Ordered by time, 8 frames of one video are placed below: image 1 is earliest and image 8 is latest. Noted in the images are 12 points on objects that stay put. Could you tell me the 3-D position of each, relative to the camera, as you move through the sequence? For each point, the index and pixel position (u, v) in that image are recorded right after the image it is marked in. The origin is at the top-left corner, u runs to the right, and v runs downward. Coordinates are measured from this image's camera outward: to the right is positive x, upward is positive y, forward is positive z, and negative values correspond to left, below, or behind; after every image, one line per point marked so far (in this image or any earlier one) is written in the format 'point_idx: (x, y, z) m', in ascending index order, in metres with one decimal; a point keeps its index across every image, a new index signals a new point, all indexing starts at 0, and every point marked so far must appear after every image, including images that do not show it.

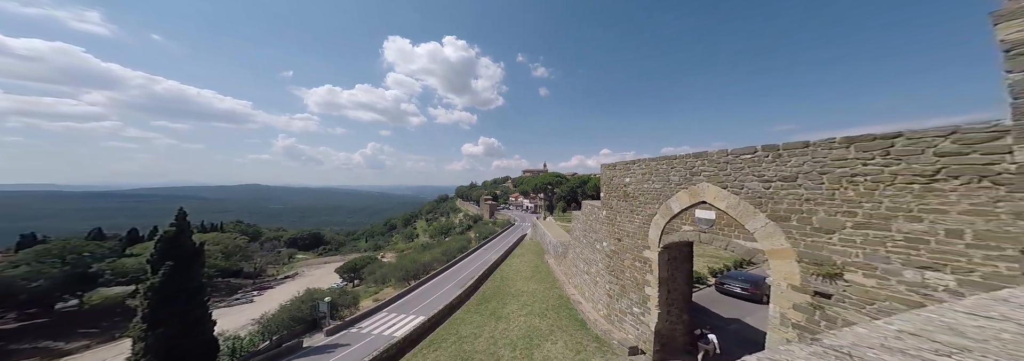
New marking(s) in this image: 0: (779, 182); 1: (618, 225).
0: (+3.4, 0.0, +3.2) m
1: (+3.6, -1.5, +8.5) m
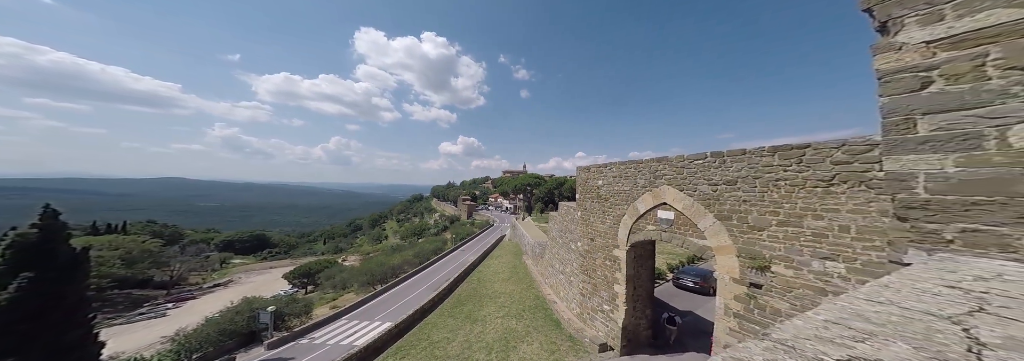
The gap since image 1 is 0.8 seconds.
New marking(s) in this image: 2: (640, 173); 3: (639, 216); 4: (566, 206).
0: (+3.0, -0.1, +3.5) m
1: (+2.8, -1.6, +8.8) m
2: (+3.2, +0.2, +6.4) m
3: (+3.3, -0.9, +6.4) m
4: (+3.0, -1.4, +14.0) m
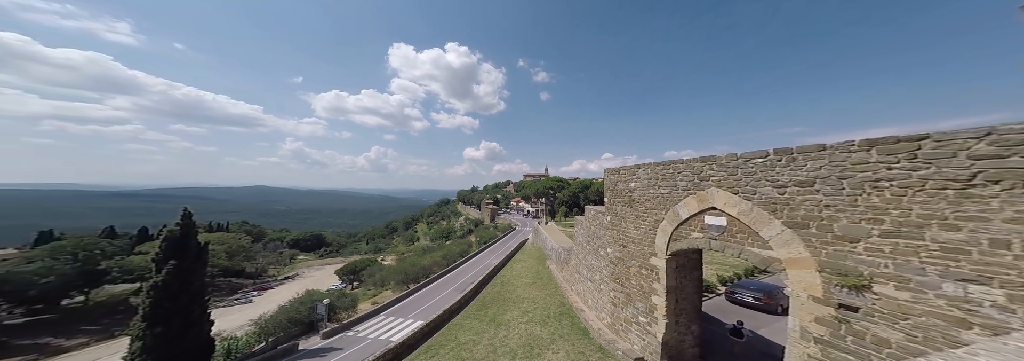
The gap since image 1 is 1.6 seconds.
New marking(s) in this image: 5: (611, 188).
0: (+3.5, -0.1, +3.0) m
1: (+3.7, -1.7, +8.3) m
2: (+3.9, +0.1, +5.9) m
3: (+4.0, -1.0, +5.9) m
4: (+4.4, -1.6, +13.5) m
5: (+3.6, -0.3, +9.1) m
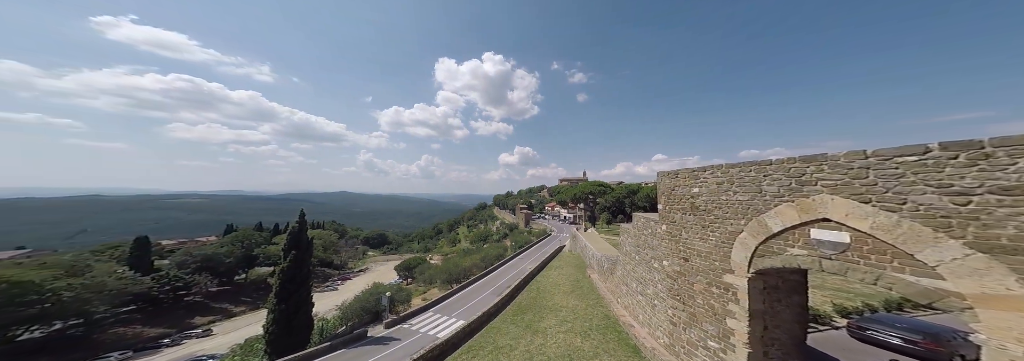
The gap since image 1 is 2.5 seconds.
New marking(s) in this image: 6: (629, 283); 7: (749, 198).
0: (+4.2, -0.1, +2.2) m
1: (+5.1, -1.8, +7.4) m
2: (+5.0, 0.0, +4.9) m
3: (+5.1, -1.1, +4.9) m
4: (+6.5, -1.8, +12.4) m
5: (+5.1, -0.4, +8.2) m
6: (+6.7, -5.9, +14.2) m
7: (+5.1, -0.4, +5.3) m
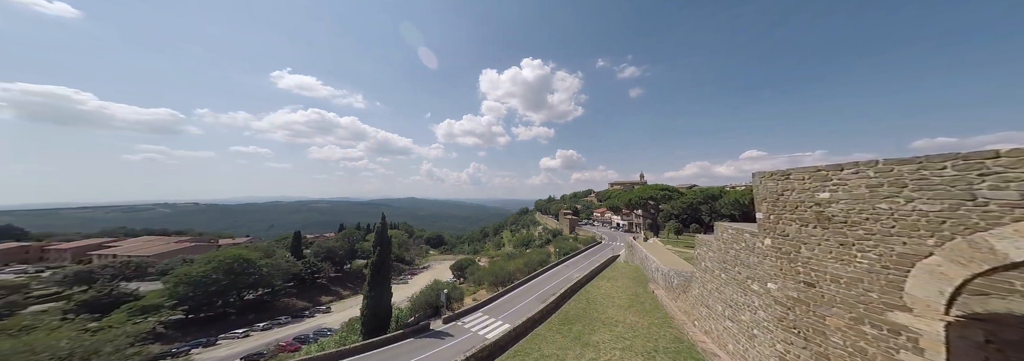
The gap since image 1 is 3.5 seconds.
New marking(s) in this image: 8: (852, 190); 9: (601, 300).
0: (+5.0, -0.1, +0.7) m
1: (+6.9, -1.9, +5.6) m
2: (+6.3, 0.0, +3.3) m
3: (+6.4, -1.1, +3.2) m
4: (+9.1, -2.0, +10.4) m
5: (+6.9, -0.5, +6.5) m
6: (+9.6, -6.0, +12.1) m
7: (+6.4, -0.4, +3.7) m
8: (+6.6, -0.2, +4.7) m
9: (+6.9, -9.6, +19.3) m
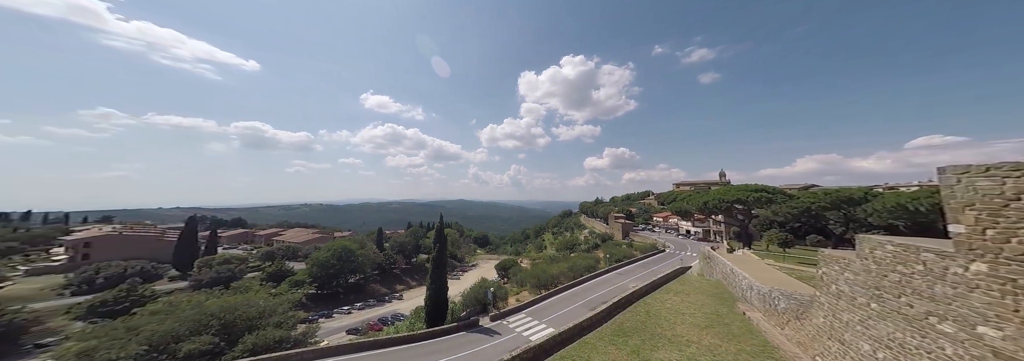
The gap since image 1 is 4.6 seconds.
0: (+5.9, -0.1, -1.1) m
1: (+8.6, -1.8, +3.4) m
2: (+7.6, +0.1, +1.2) m
3: (+7.7, -1.0, +1.2) m
4: (+11.6, -1.9, +7.6) m
5: (+8.8, -0.4, +4.2) m
6: (+12.6, -6.0, +9.2) m
7: (+7.8, -0.3, +1.6) m
8: (+8.2, -0.1, +2.6) m
9: (+11.2, -9.7, +16.8) m
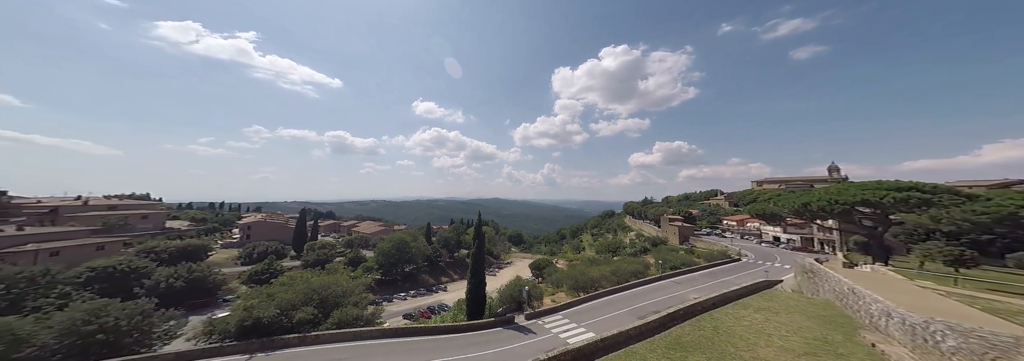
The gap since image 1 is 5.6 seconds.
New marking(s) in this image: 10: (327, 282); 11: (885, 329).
0: (+6.6, 0.0, -3.0) m
1: (+10.0, -1.7, +1.0) m
2: (+8.6, +0.2, -1.0) m
3: (+8.7, -0.9, -1.1) m
4: (+13.7, -1.7, +4.6) m
5: (+10.3, -0.3, +1.7) m
6: (+14.9, -5.8, +6.0) m
7: (+8.9, -0.2, -0.7) m
8: (+9.4, 0.0, +0.2) m
9: (+14.9, -9.5, +13.7) m
10: (-13.8, -7.7, +18.3) m
11: (+19.7, -7.8, +12.5) m
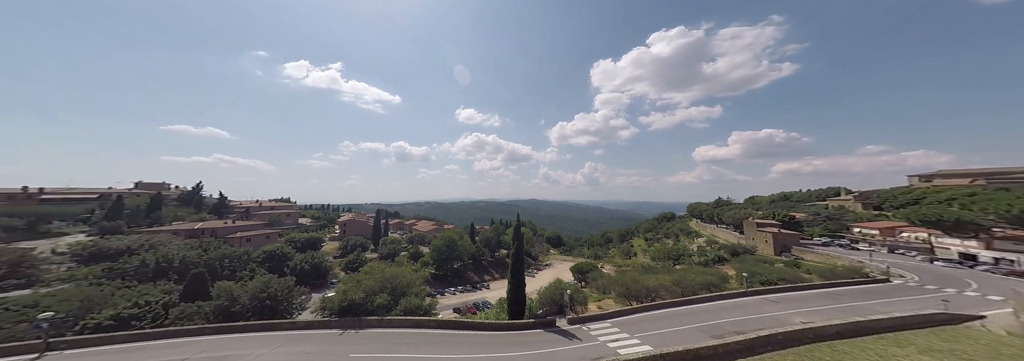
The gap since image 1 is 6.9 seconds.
0: (+7.2, +0.2, -5.7) m
1: (+11.4, -1.5, -2.6) m
2: (+9.6, +0.4, -4.3) m
3: (+9.7, -0.7, -4.4) m
4: (+15.8, -1.5, +0.2) m
5: (+11.8, -0.1, -1.9) m
6: (+17.3, -5.5, +1.3) m
7: (+9.9, 0.0, -4.0) m
8: (+10.6, +0.2, -3.2) m
9: (+19.0, -9.3, +8.8) m
10: (-8.1, -8.2, +19.2) m
11: (+23.4, -7.5, +6.6) m
